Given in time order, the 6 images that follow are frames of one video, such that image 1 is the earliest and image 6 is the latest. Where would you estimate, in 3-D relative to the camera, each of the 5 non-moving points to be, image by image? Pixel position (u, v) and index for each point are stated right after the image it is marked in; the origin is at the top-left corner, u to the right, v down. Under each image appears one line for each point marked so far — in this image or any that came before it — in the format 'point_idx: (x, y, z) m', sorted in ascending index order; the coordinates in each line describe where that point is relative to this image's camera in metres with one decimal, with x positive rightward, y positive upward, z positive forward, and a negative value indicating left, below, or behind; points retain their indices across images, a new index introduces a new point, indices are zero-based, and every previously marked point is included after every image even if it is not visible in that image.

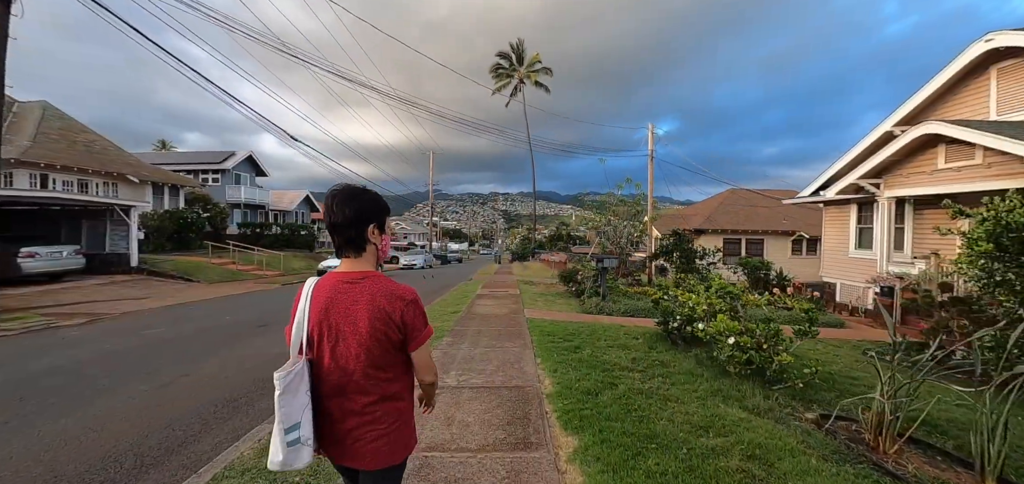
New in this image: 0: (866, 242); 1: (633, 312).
0: (+11.9, 0.0, +13.3) m
1: (+2.6, -1.6, +8.7) m
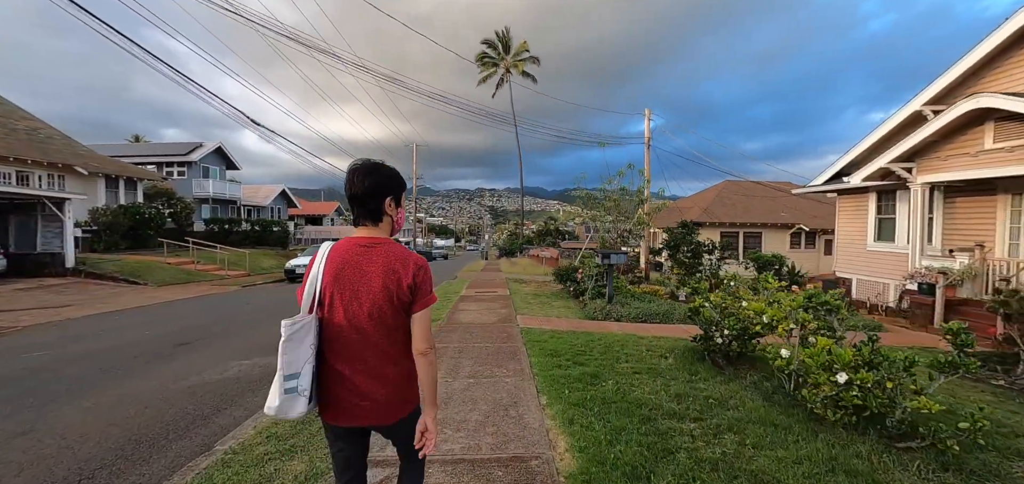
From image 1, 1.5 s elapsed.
0: (+11.6, +0.2, +12.2) m
1: (+2.4, -1.4, +7.3) m
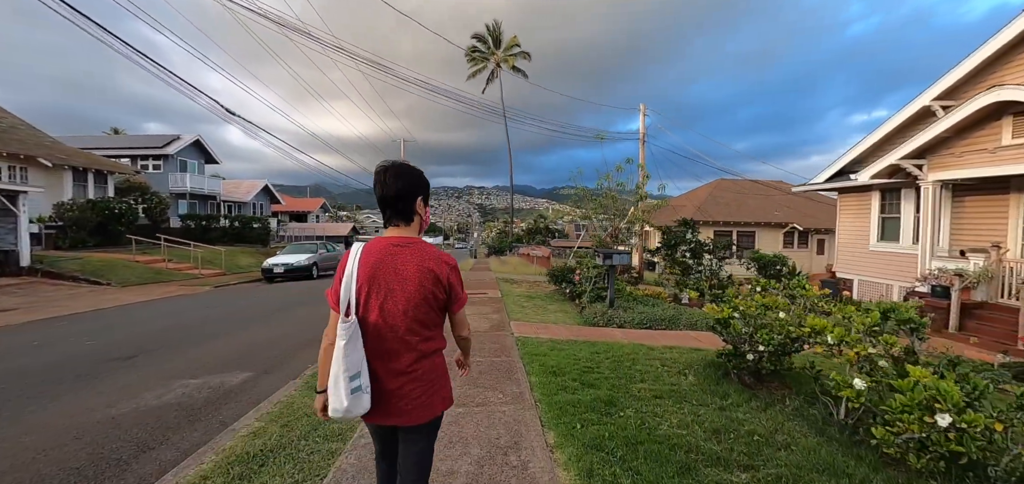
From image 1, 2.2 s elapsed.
0: (+11.4, +0.2, +11.8) m
1: (+2.3, -1.4, +6.7) m
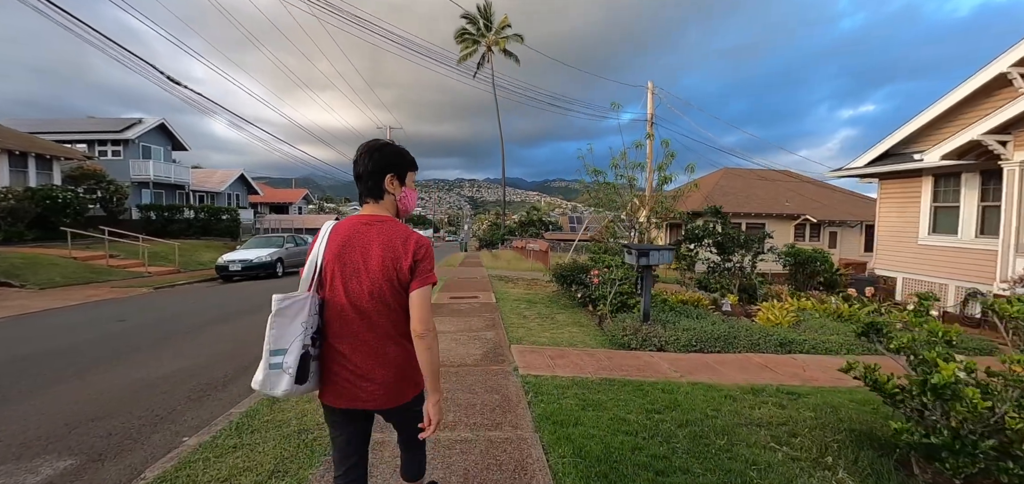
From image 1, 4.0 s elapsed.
0: (+11.3, +0.4, +10.2) m
1: (+2.4, -1.3, +5.0) m
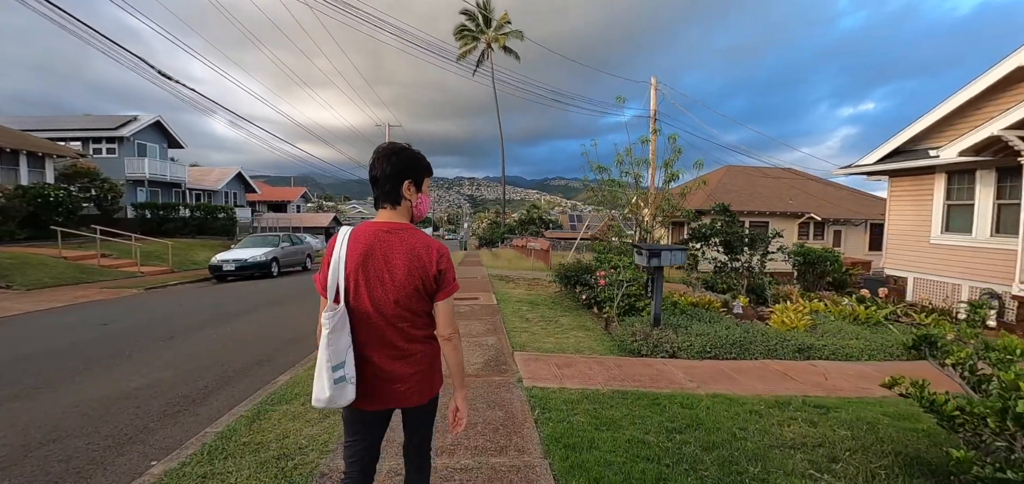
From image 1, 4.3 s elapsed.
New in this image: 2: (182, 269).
0: (+11.3, +0.5, +9.9) m
1: (+2.4, -1.3, +4.7) m
2: (-12.6, -1.0, +15.0) m
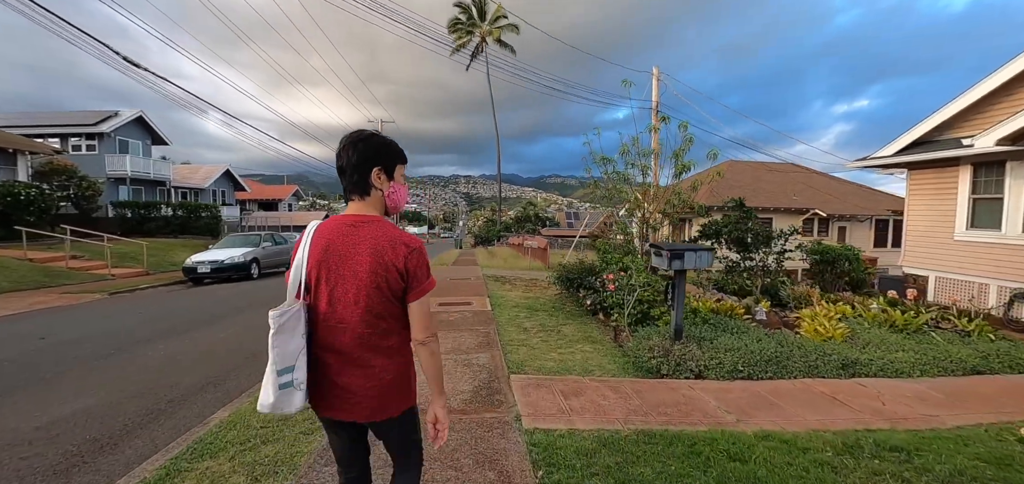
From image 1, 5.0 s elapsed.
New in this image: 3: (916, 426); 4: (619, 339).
0: (+11.2, +0.5, +9.3) m
1: (+2.4, -1.3, +3.9) m
2: (-12.7, -1.0, +14.1) m
3: (+3.4, -1.6, +3.3) m
4: (+1.3, -1.2, +5.0) m
